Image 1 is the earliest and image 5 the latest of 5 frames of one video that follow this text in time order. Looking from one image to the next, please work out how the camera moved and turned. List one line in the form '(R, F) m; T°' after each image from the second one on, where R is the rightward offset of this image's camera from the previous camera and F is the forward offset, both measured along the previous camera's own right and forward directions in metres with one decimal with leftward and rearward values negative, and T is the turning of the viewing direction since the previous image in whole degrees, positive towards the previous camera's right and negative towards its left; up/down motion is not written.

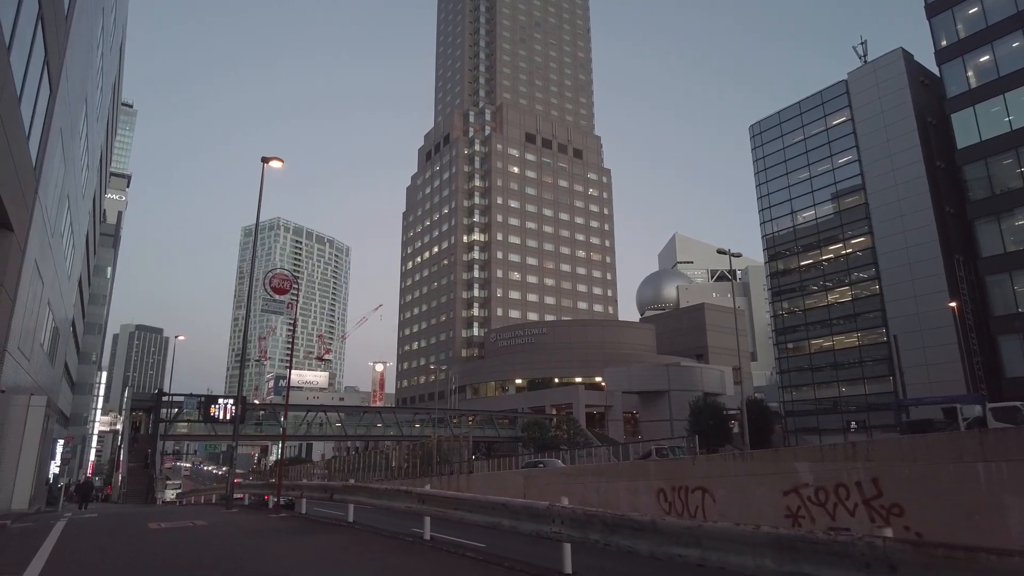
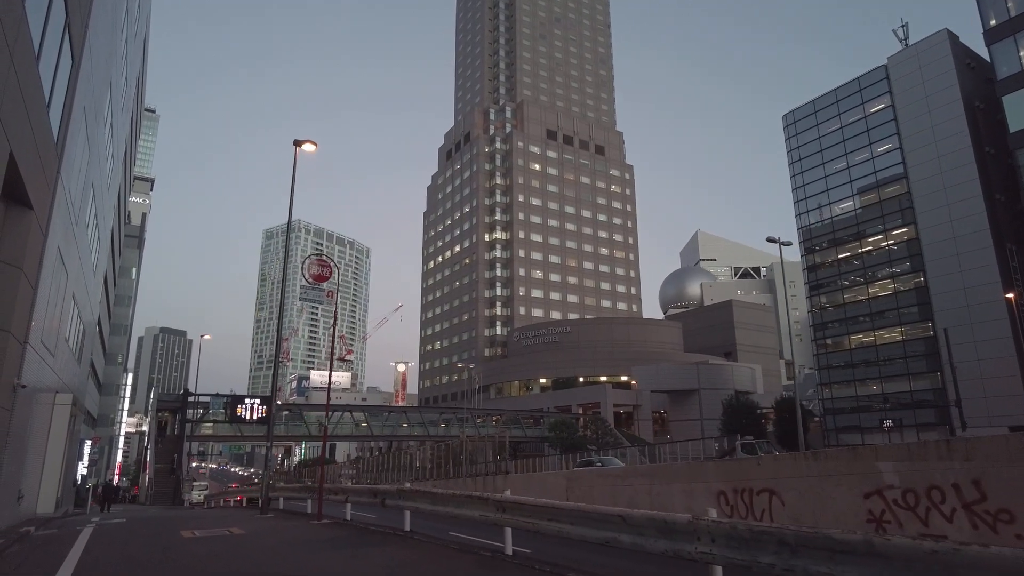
(-0.9, +1.4) m; -2°
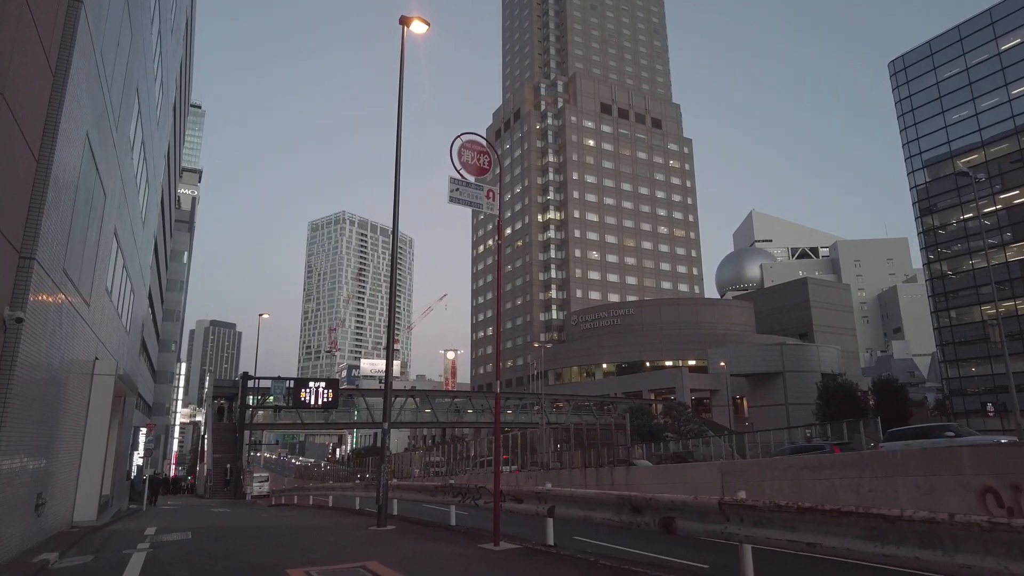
(-3.4, +5.6) m; -3°
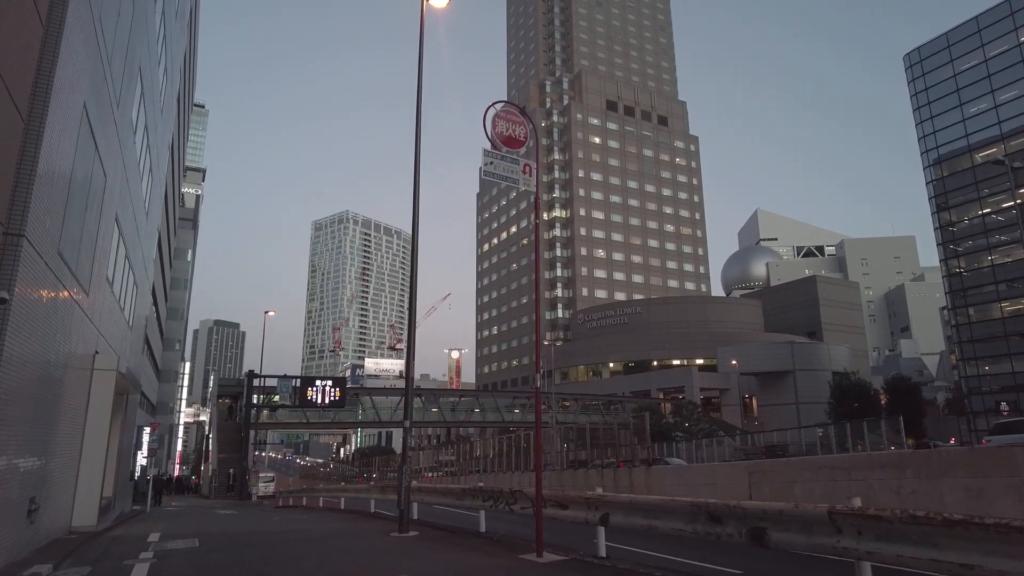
(-0.5, +0.9) m; 0°
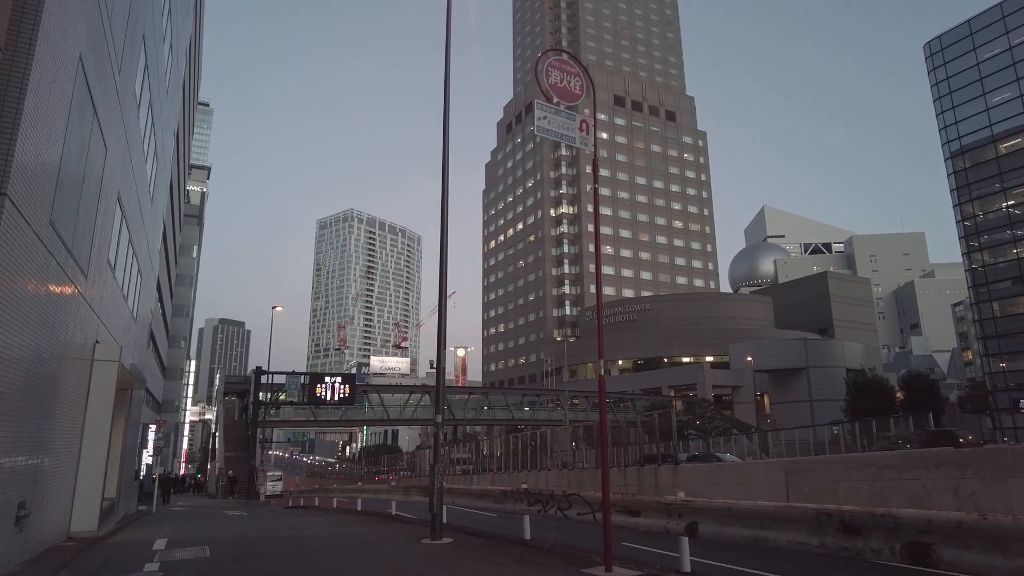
(-0.6, +1.2) m; 0°
